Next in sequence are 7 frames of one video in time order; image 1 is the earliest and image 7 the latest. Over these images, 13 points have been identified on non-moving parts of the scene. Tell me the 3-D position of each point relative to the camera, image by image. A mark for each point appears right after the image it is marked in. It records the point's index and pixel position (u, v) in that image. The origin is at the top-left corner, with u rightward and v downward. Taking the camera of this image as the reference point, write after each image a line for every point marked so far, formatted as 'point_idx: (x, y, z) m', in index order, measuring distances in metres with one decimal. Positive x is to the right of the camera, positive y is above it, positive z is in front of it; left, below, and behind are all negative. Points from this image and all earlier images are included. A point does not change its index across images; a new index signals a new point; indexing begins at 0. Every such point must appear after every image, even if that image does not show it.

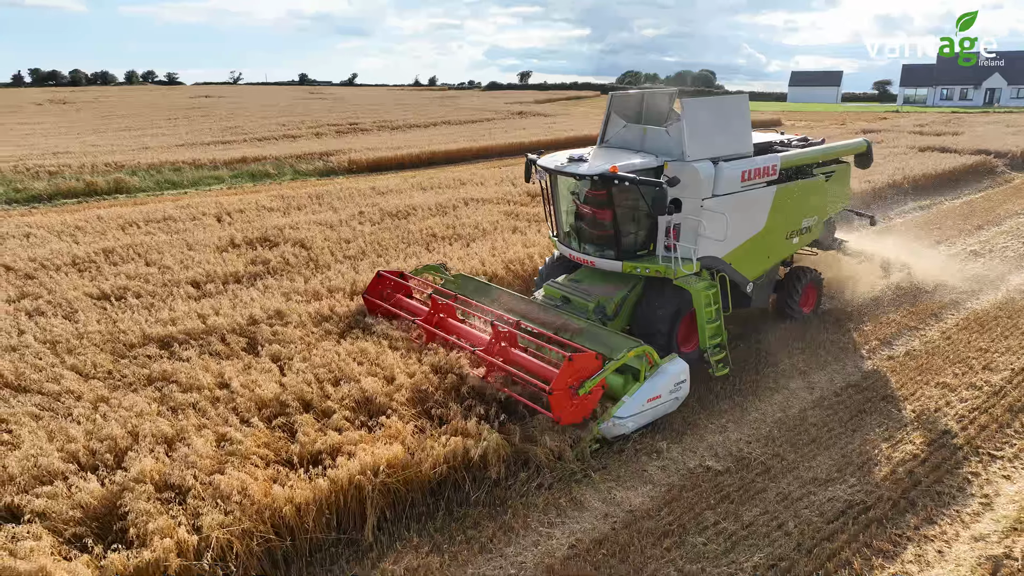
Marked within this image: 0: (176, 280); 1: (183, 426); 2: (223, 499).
0: (-3.7, +0.1, +7.8) m
1: (-2.1, -0.9, +4.6) m
2: (-1.6, -1.2, +4.0) m
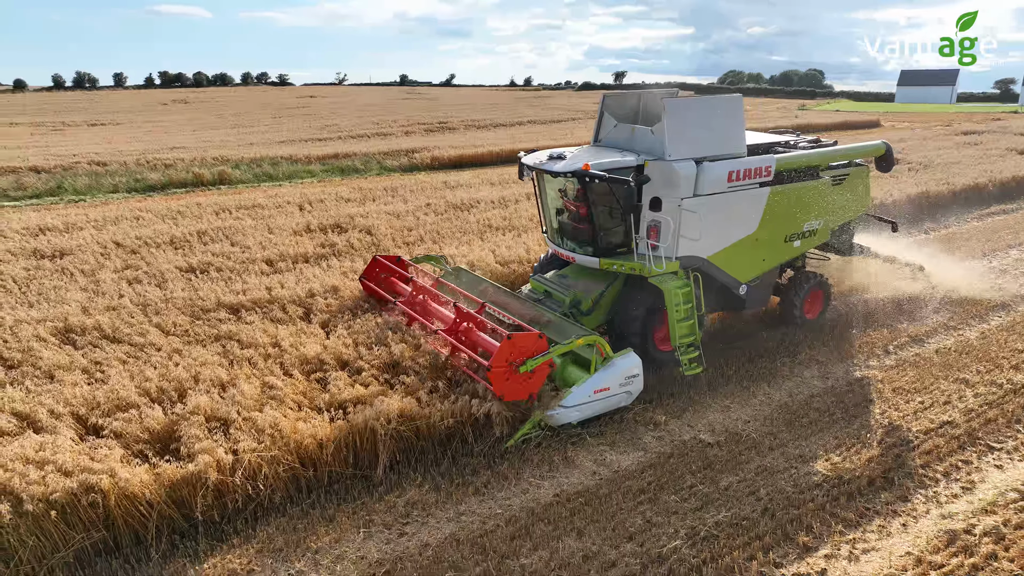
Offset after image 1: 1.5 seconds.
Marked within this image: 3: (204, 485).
0: (-3.2, +0.4, +8.8) m
1: (-2.1, -0.7, +5.5) m
2: (-1.7, -1.0, +4.8) m
3: (-1.9, -1.2, +4.4) m
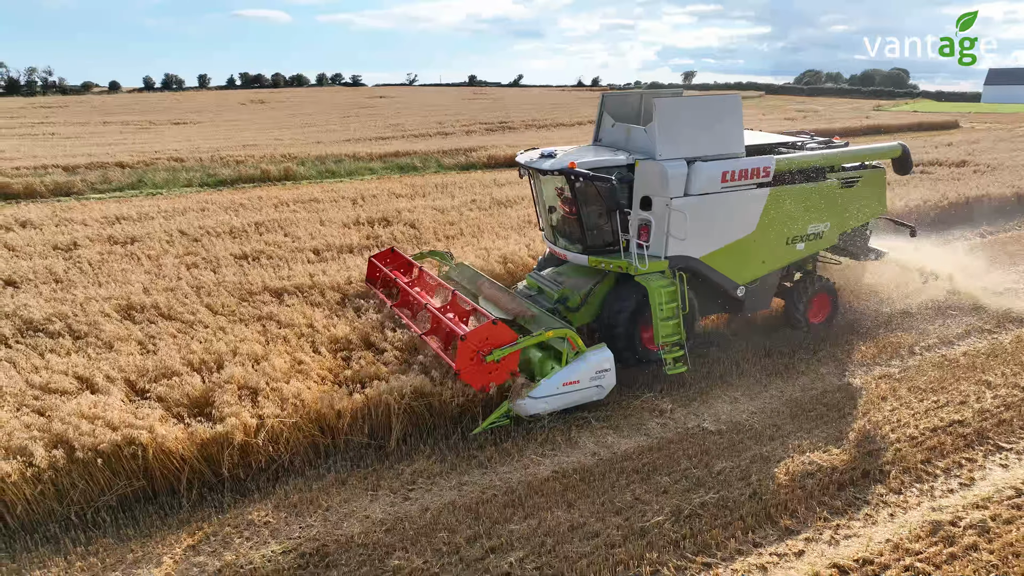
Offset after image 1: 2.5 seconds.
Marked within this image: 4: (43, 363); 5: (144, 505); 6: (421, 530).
0: (-2.7, +0.5, +9.4) m
1: (-2.0, -0.5, +5.9) m
2: (-1.7, -0.8, +5.2) m
3: (-1.9, -1.1, +4.8) m
4: (-3.7, -0.6, +5.7) m
5: (-2.4, -1.4, +4.6) m
6: (-0.6, -1.5, +4.4) m
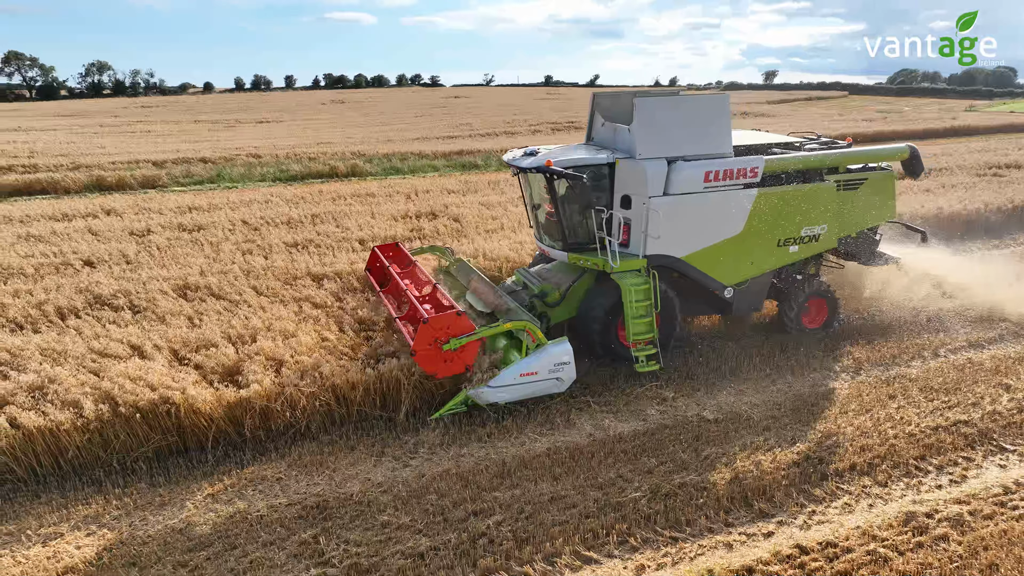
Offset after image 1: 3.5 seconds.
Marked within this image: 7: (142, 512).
0: (-2.3, +0.7, +10.0) m
1: (-1.9, -0.4, +6.5) m
2: (-1.7, -0.7, +5.7) m
3: (-2.0, -0.9, +5.4) m
4: (-3.7, -0.4, +6.4) m
5: (-2.4, -1.2, +5.2) m
6: (-0.7, -1.4, +4.8) m
7: (-2.4, -1.4, +4.6) m
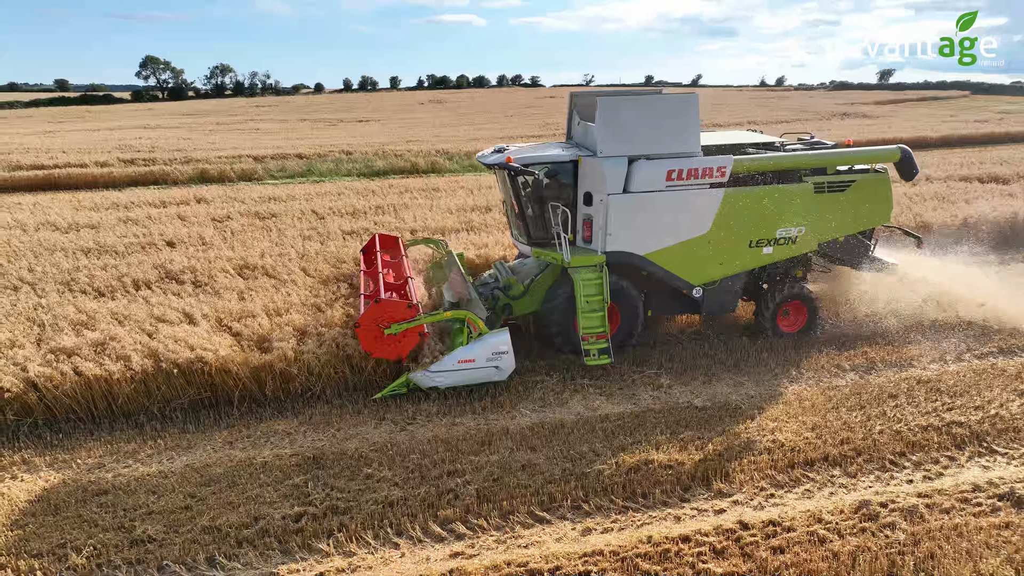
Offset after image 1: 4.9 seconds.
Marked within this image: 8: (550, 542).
0: (-1.6, +0.9, +10.6) m
1: (-1.8, -0.2, +7.1) m
2: (-1.7, -0.5, +6.4) m
3: (-2.0, -0.7, +6.0) m
4: (-3.5, -0.1, +7.3) m
5: (-2.5, -1.0, +5.9) m
6: (-0.8, -1.2, +5.3) m
7: (-2.6, -1.2, +5.4) m
8: (+0.2, -1.5, +4.3) m
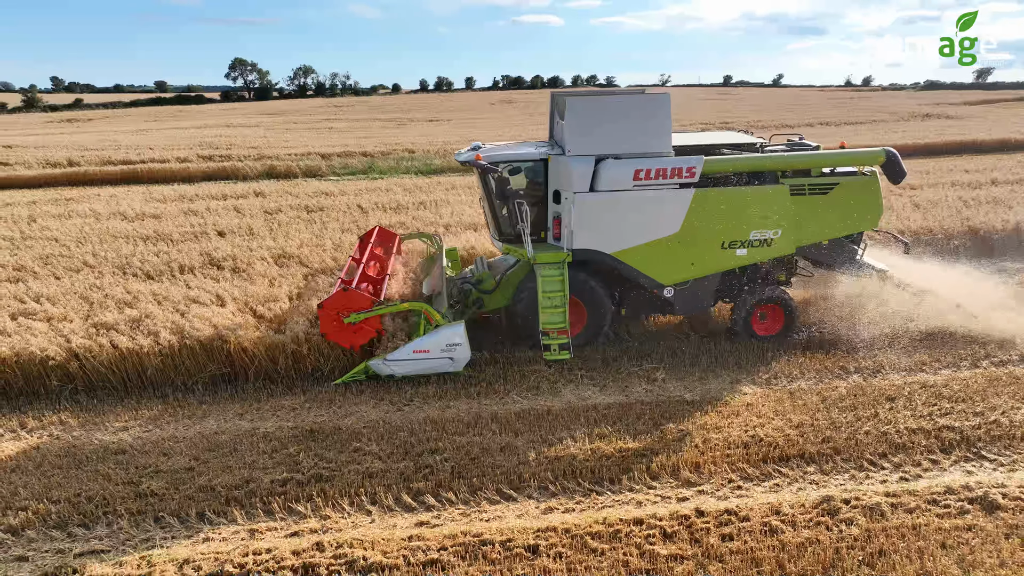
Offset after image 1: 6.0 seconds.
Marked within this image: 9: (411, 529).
0: (-1.2, +1.0, +11.0) m
1: (-1.7, 0.0, +7.6) m
2: (-1.7, -0.4, +6.8) m
3: (-2.0, -0.6, +6.5) m
4: (-3.4, 0.0, +7.9) m
5: (-2.6, -0.9, +6.4) m
6: (-1.0, -1.1, +5.6) m
7: (-2.7, -1.1, +5.9) m
8: (0.0, -1.5, +4.6) m
9: (-0.6, -1.5, +4.4) m
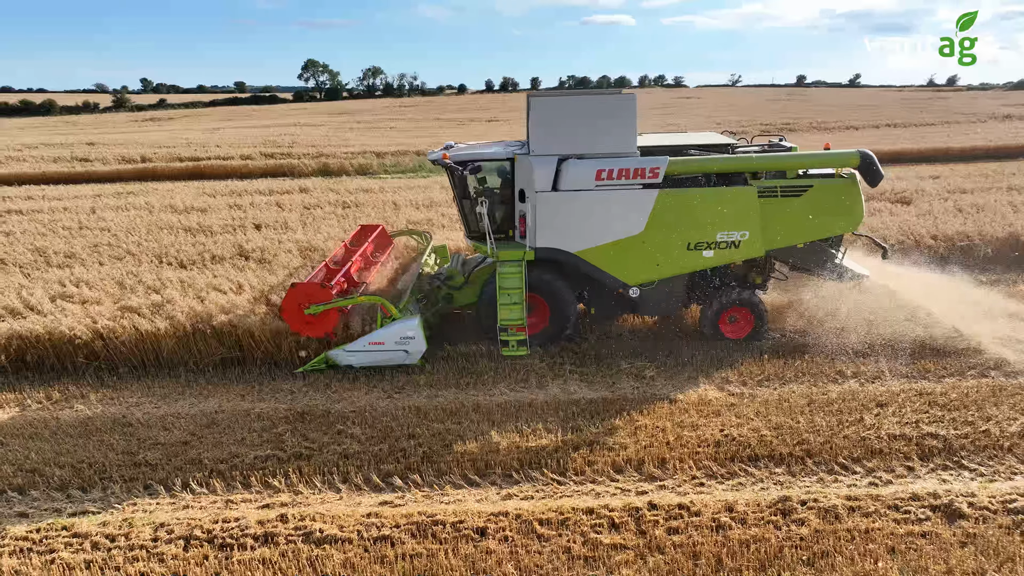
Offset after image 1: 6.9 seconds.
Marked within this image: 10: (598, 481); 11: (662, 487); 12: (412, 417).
0: (-0.8, +1.1, +11.3) m
1: (-1.7, +0.1, +7.9) m
2: (-1.7, -0.3, +7.1) m
3: (-2.1, -0.5, +6.8) m
4: (-3.3, +0.2, +8.3) m
5: (-2.6, -0.7, +6.8) m
6: (-1.1, -1.0, +5.9) m
7: (-2.8, -1.0, +6.3) m
8: (-0.3, -1.4, +4.7) m
9: (-0.9, -1.4, +4.7) m
10: (+0.6, -1.3, +4.9) m
11: (+1.0, -1.3, +4.8) m
12: (-0.8, -1.1, +5.8) m
